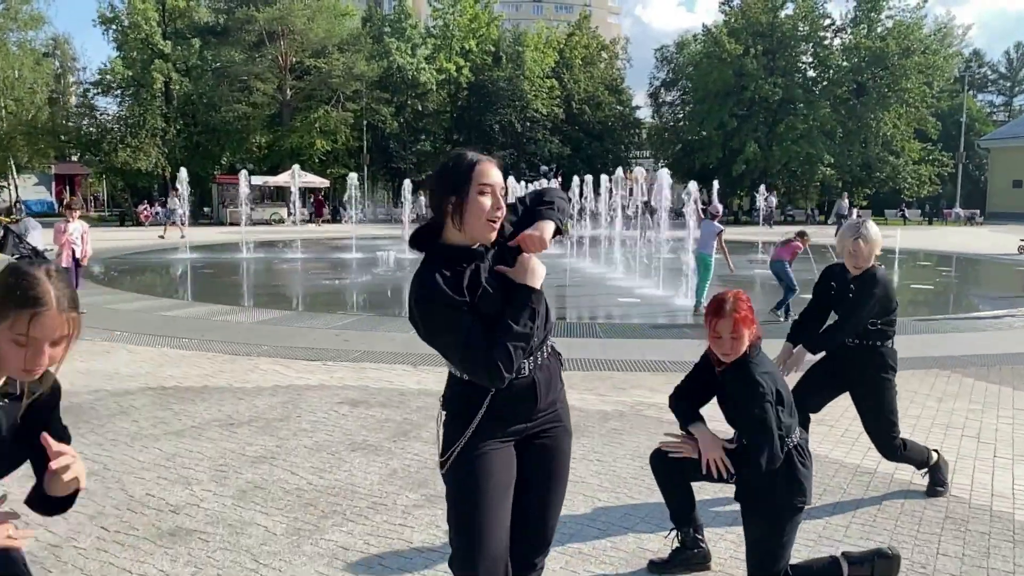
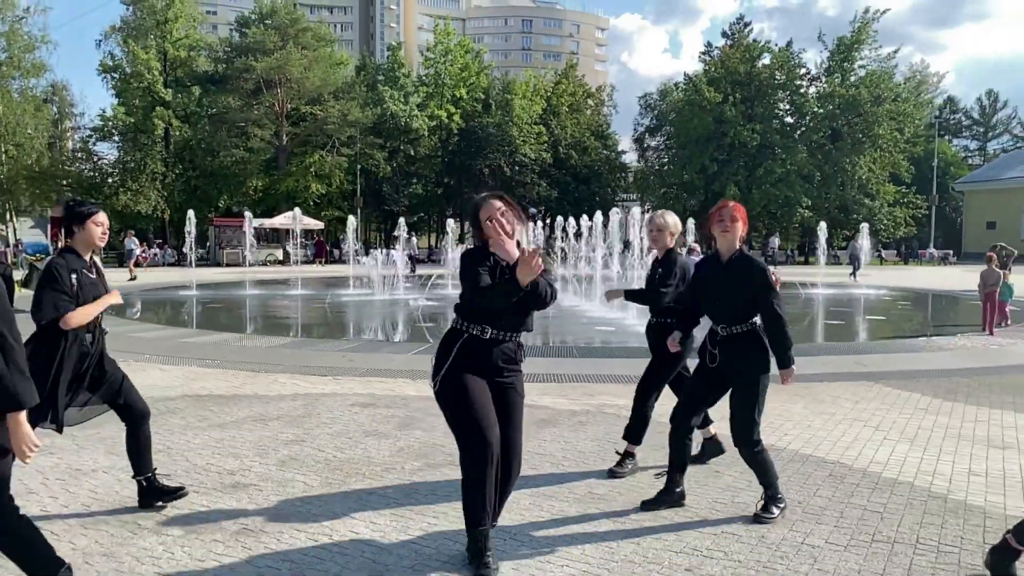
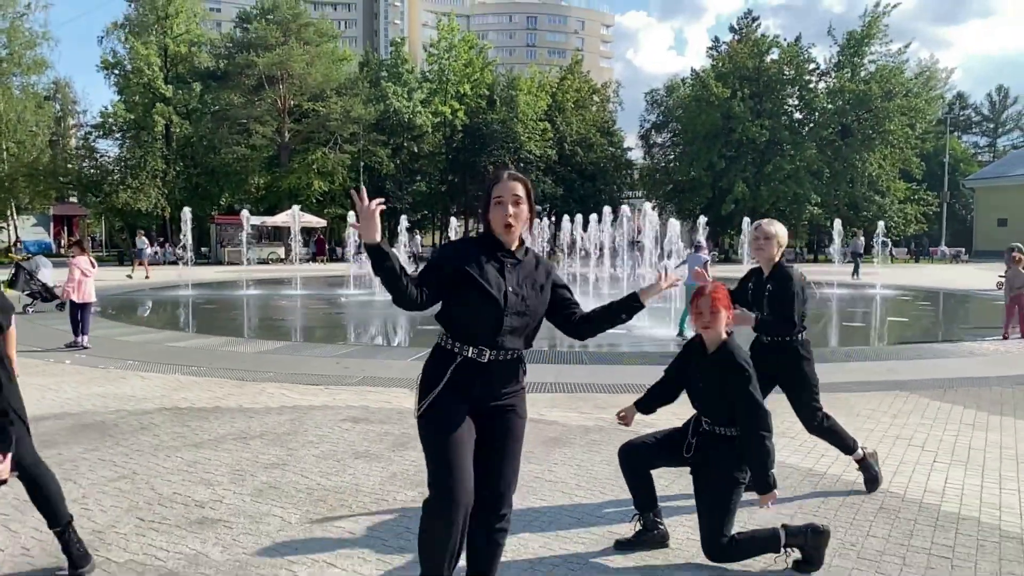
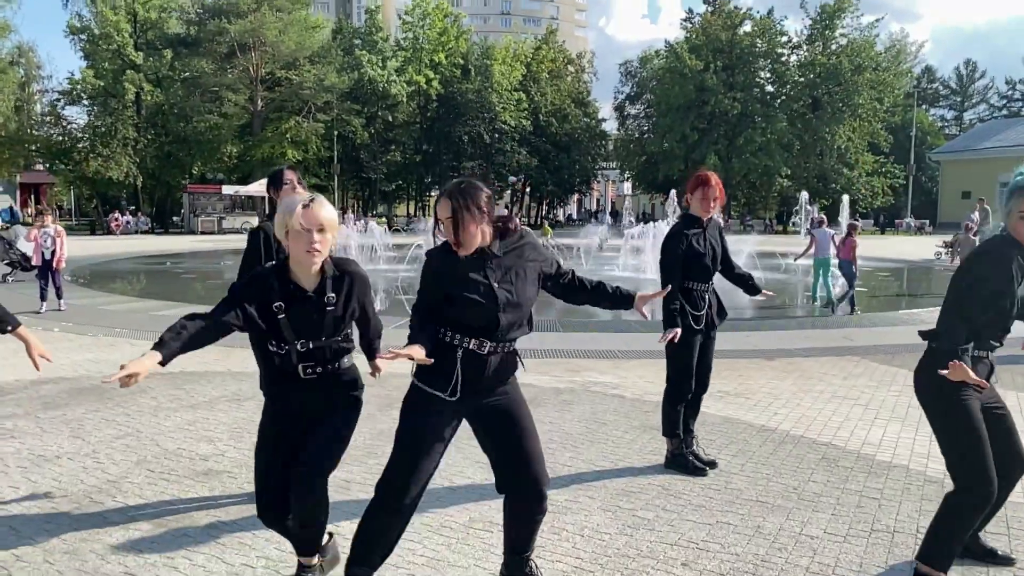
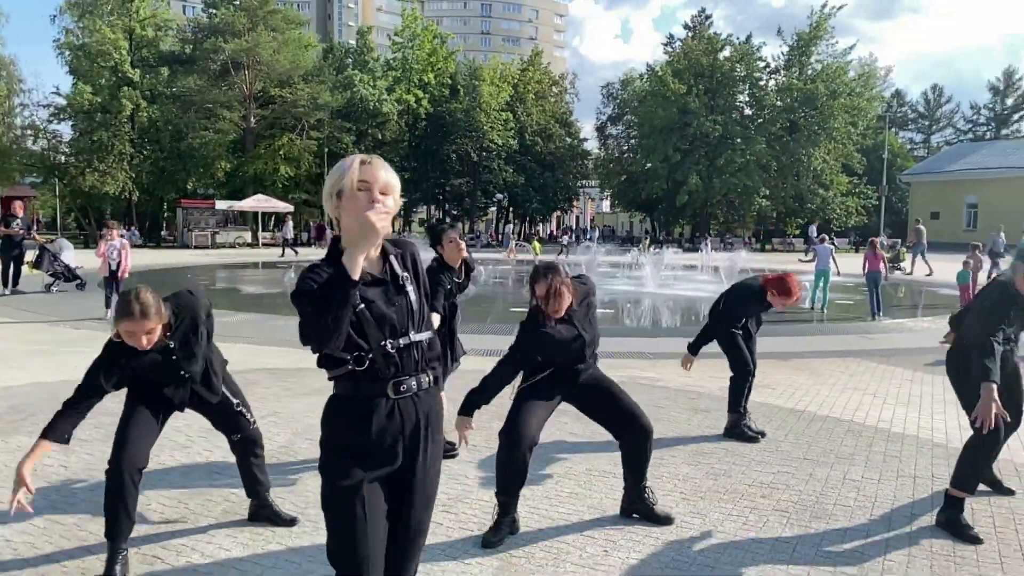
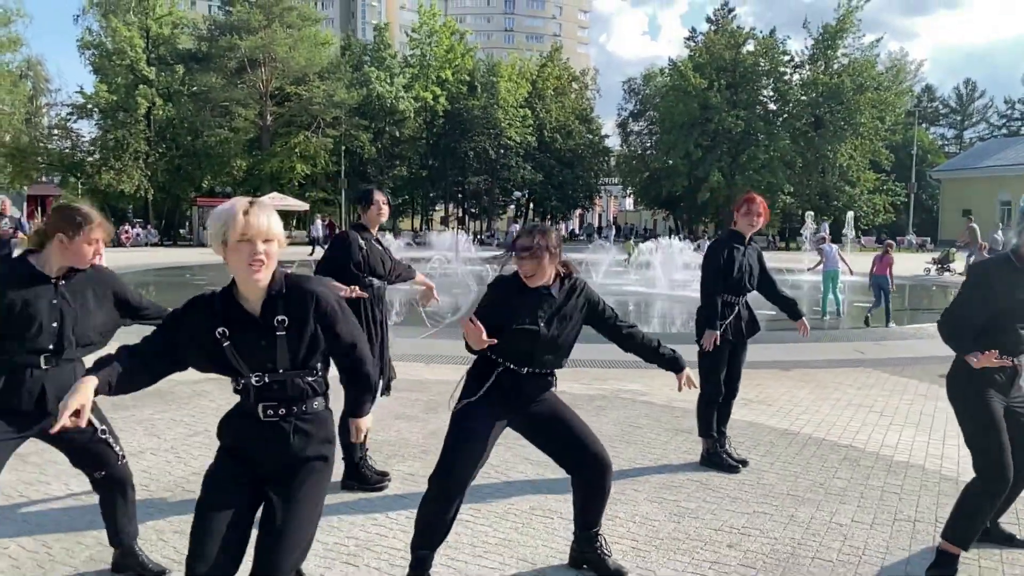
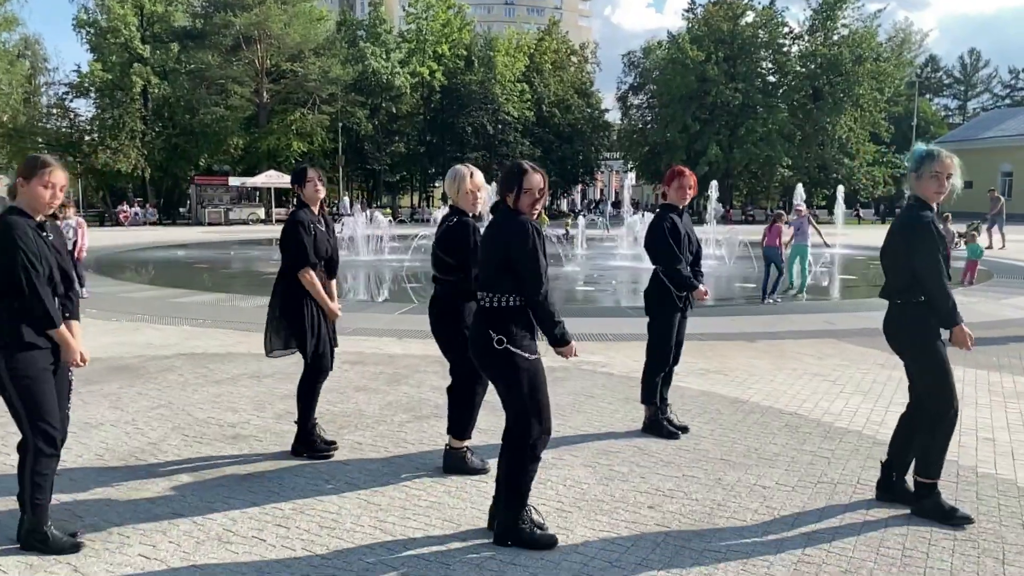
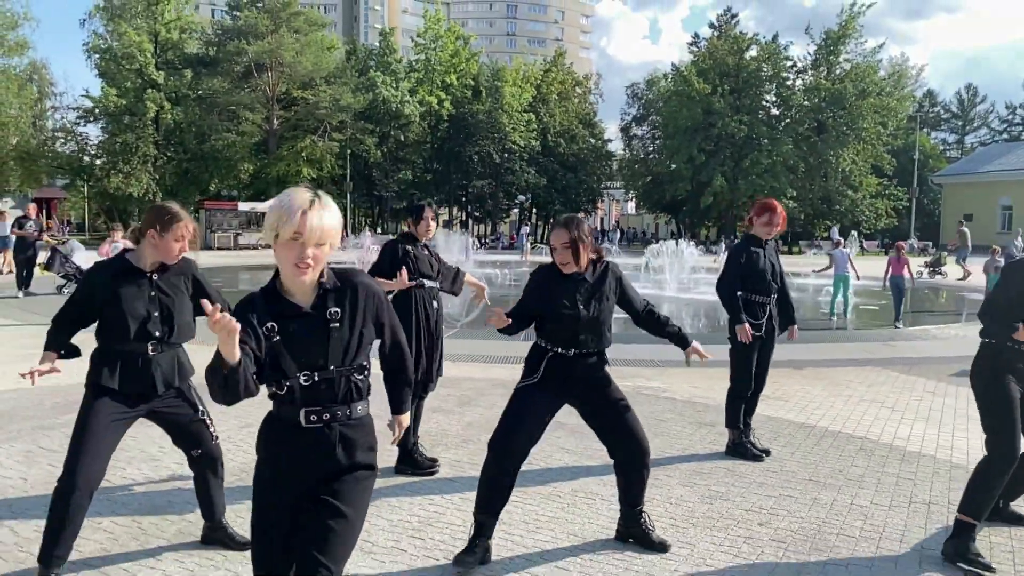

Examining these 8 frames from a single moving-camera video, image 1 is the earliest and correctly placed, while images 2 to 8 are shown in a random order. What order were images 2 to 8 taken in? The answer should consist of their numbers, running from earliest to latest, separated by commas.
3, 2, 7, 4, 6, 8, 5
